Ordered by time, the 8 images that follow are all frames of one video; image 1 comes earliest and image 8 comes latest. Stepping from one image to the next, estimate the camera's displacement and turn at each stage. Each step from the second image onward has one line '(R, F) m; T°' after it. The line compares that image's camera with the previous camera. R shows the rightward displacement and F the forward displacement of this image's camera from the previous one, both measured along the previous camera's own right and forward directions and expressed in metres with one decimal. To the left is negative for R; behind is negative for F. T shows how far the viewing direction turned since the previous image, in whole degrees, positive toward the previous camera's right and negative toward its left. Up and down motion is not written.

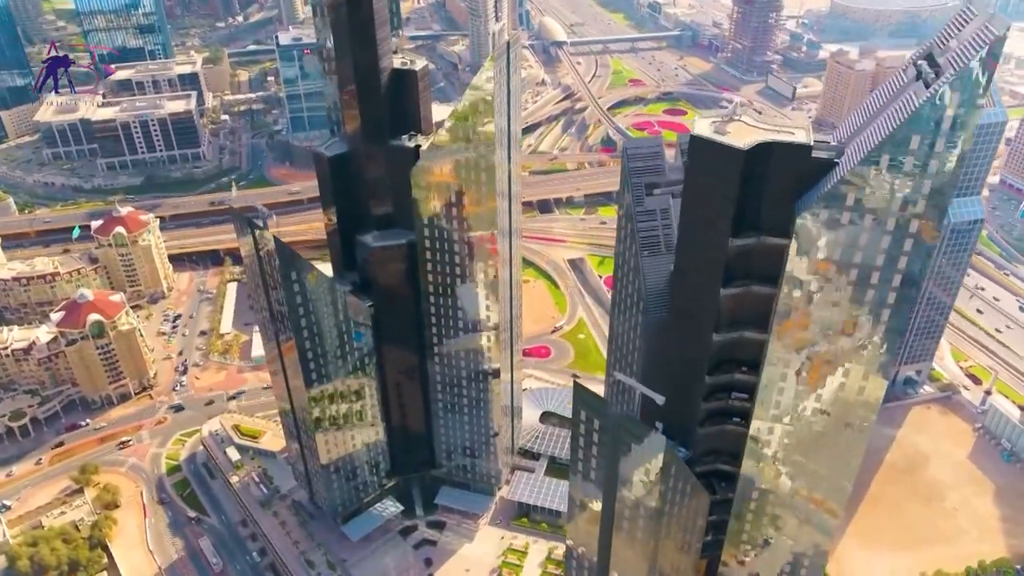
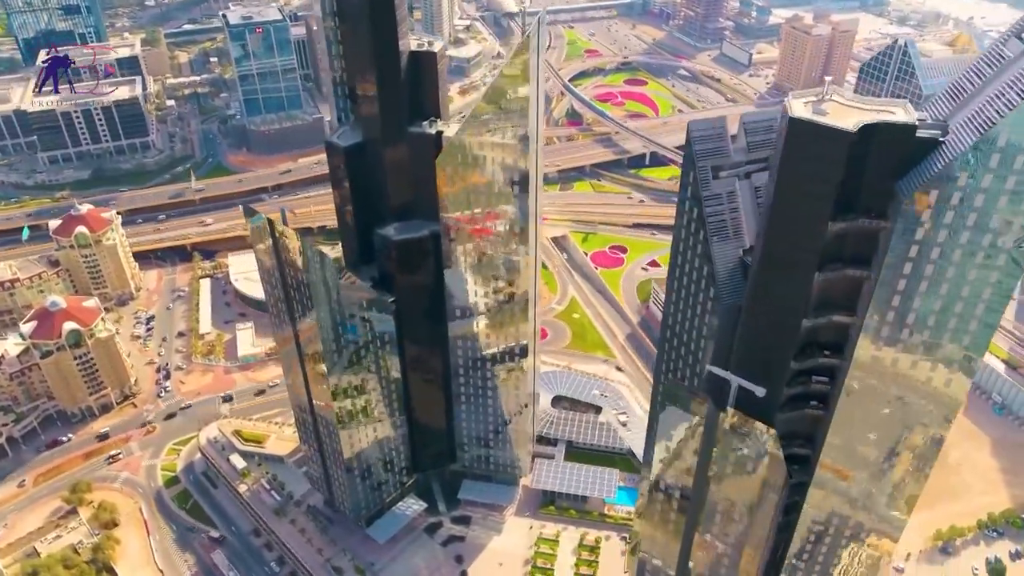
(-19.1, +6.1) m; +5°
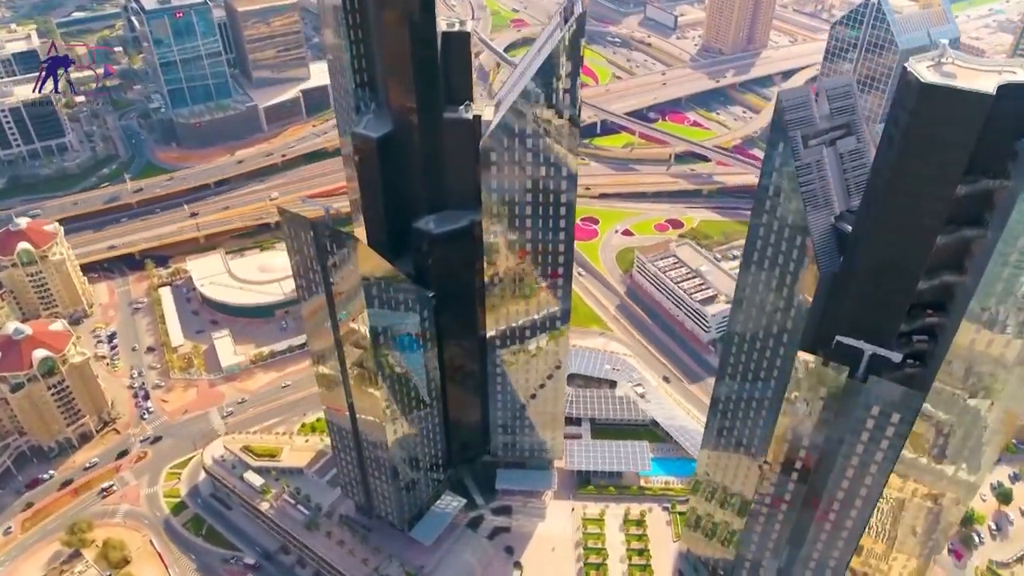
(-28.5, +6.3) m; +7°
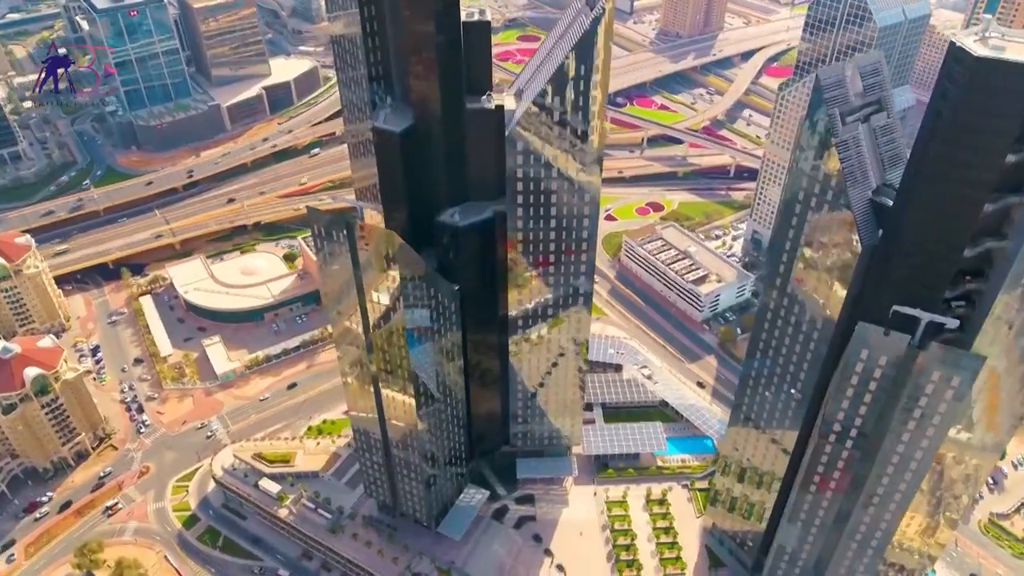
(-16.0, +0.8) m; +4°
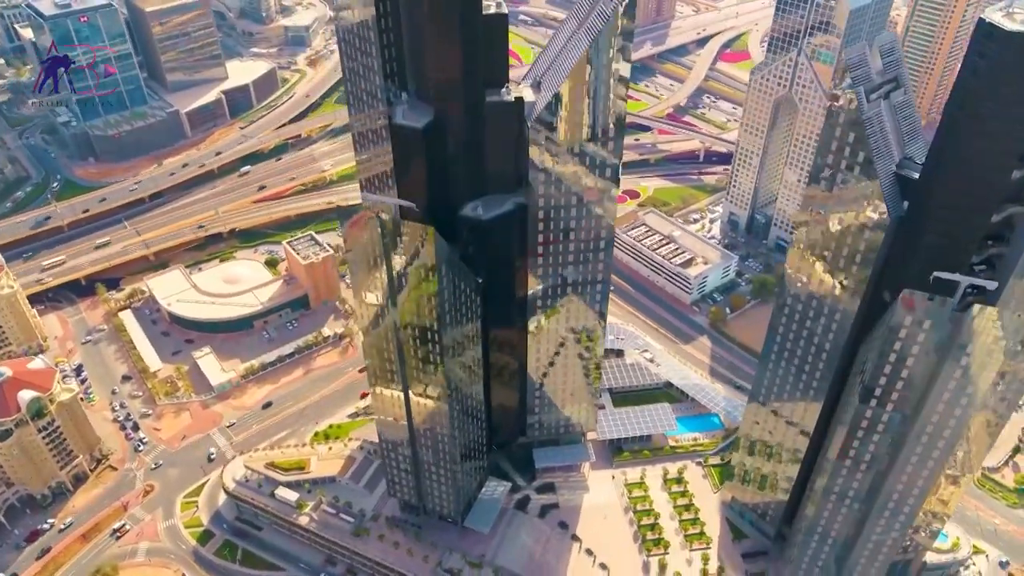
(-16.2, -0.4) m; +4°
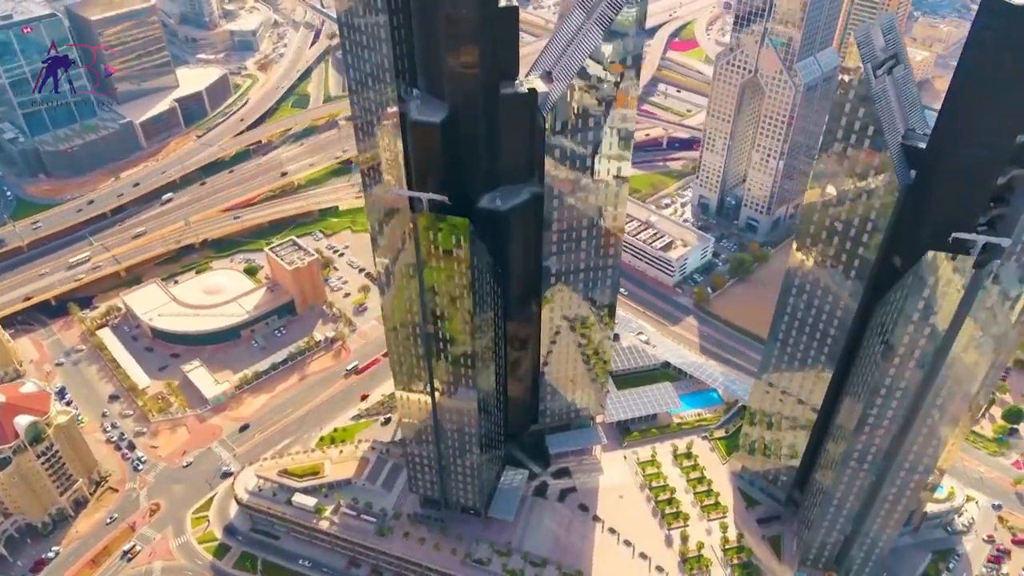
(-16.3, -1.8) m; +4°
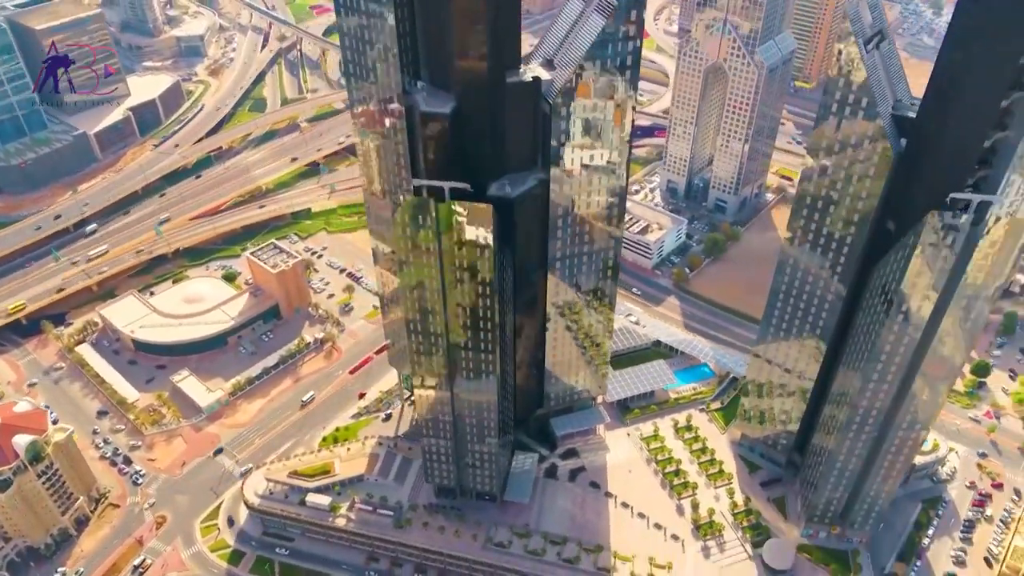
(-14.2, -2.8) m; +4°
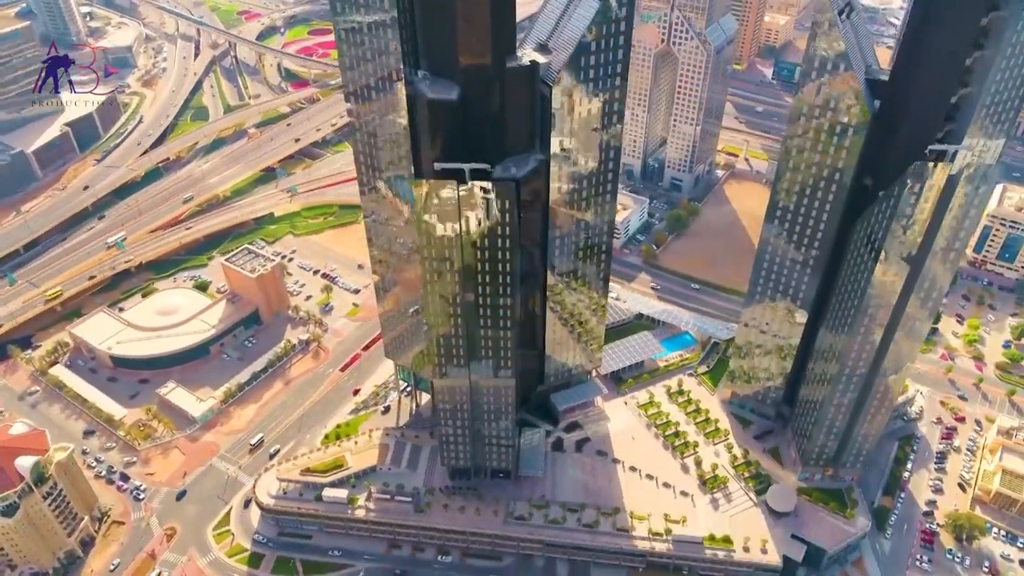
(-18.0, -4.8) m; +5°
